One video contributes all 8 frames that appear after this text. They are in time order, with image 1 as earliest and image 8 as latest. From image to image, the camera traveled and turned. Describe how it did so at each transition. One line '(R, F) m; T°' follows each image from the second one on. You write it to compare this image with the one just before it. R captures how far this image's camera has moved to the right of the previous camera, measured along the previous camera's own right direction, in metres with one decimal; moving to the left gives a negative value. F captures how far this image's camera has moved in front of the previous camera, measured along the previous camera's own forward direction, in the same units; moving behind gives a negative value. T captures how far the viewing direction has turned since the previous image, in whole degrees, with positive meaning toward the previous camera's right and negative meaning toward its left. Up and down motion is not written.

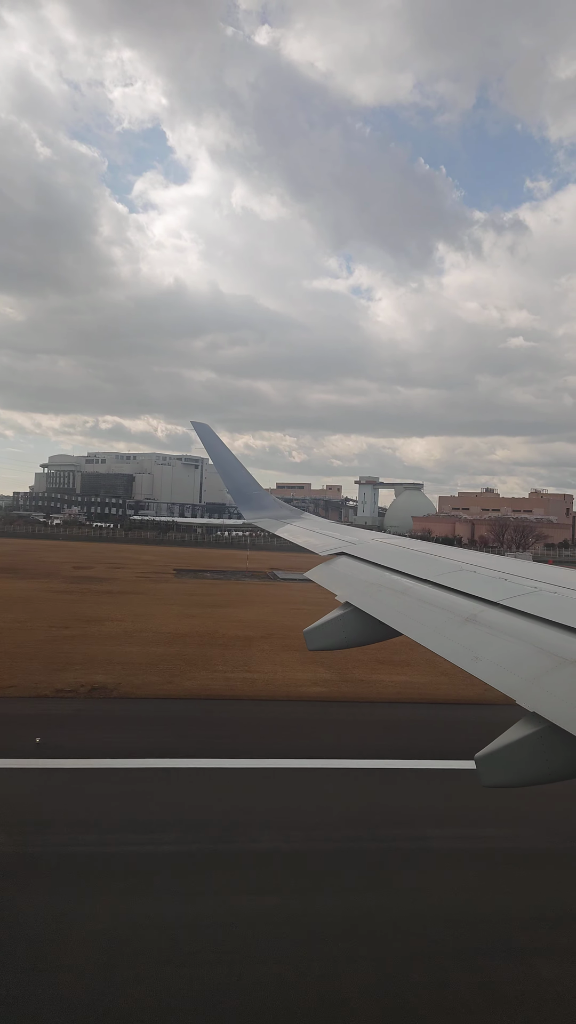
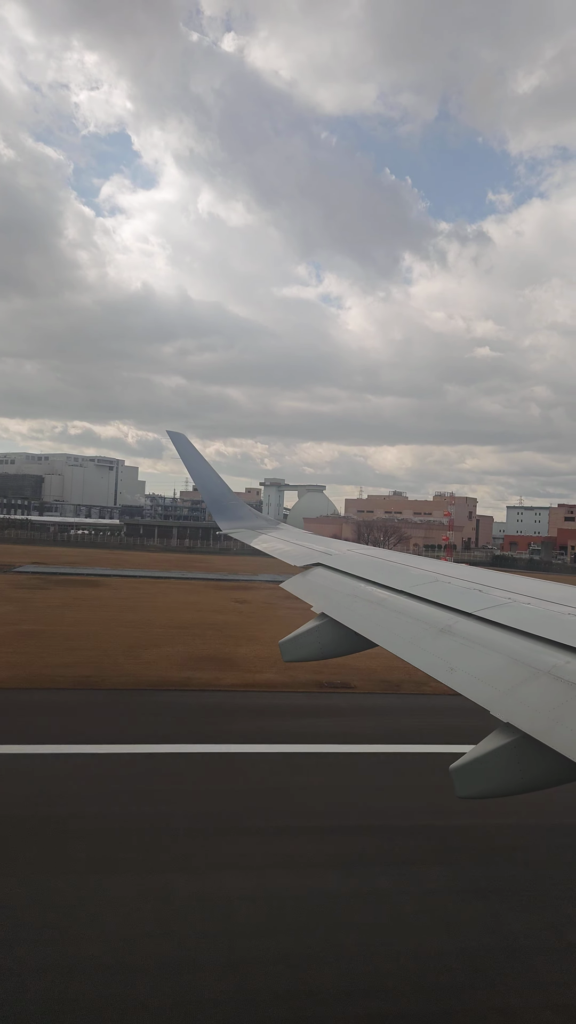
(+0.5, +0.1) m; +2°
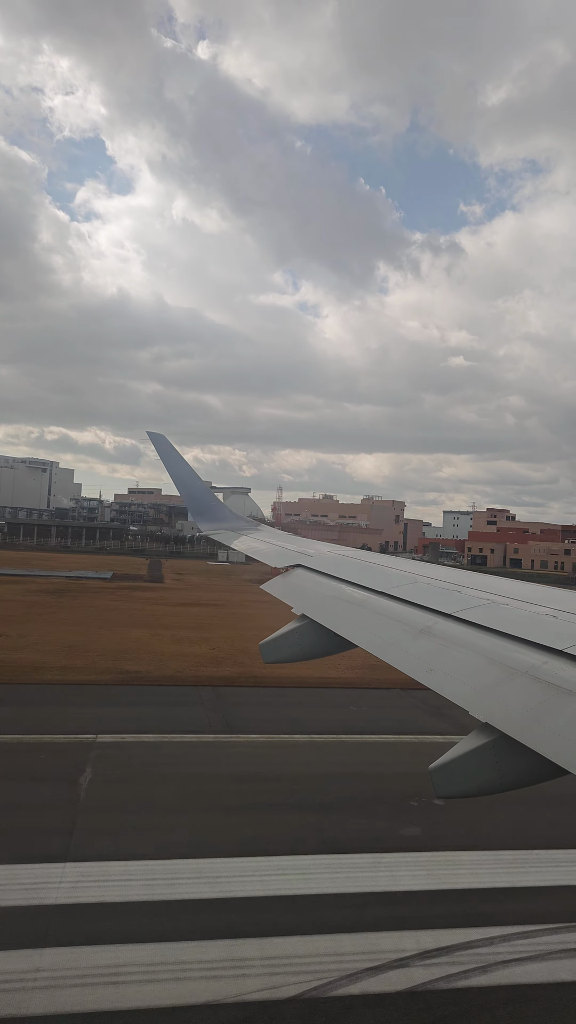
(+0.4, 0.0) m; +2°
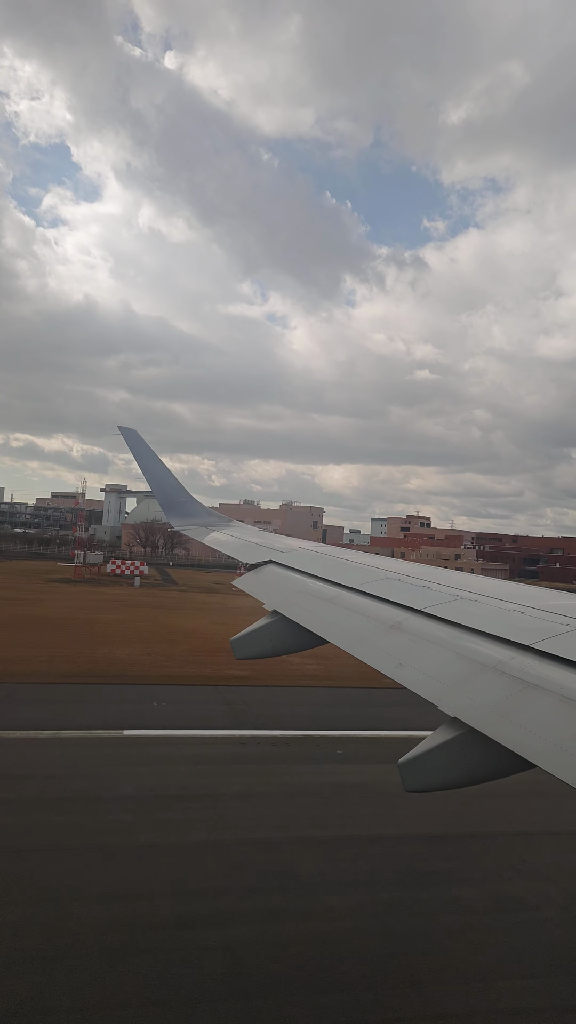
(+0.4, 0.0) m; +2°
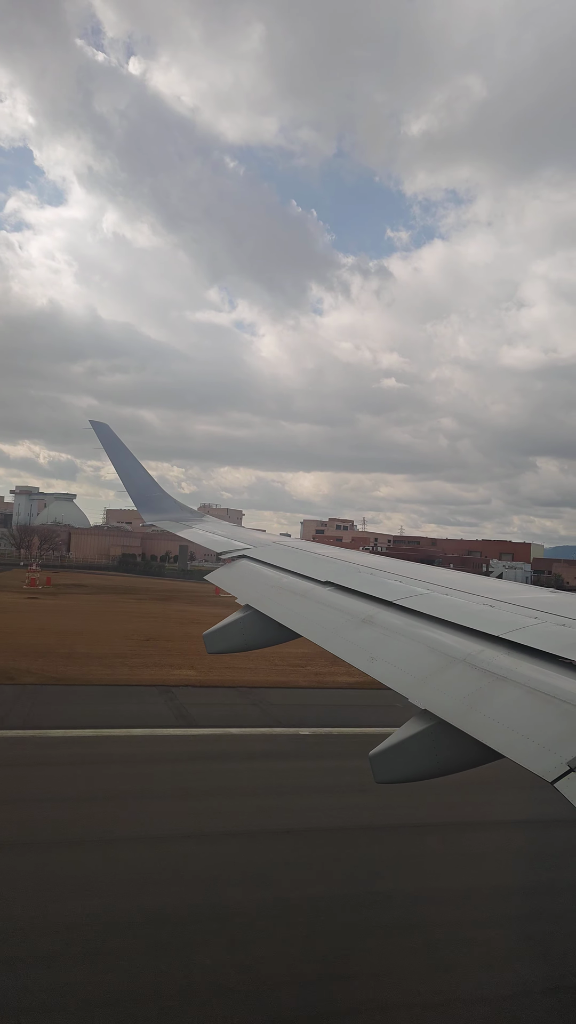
(+0.4, 0.0) m; +2°
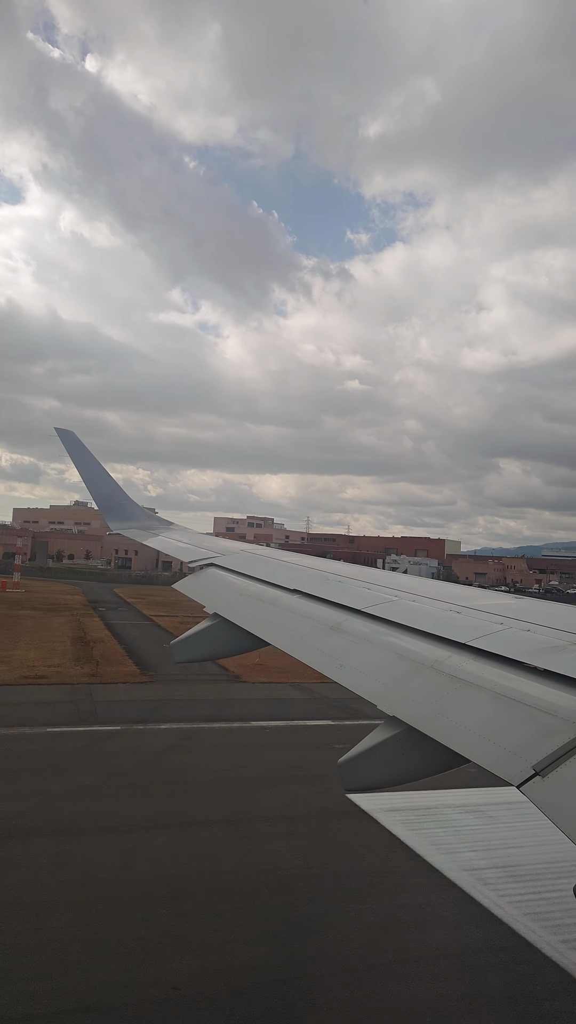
(+0.4, +0.1) m; +3°
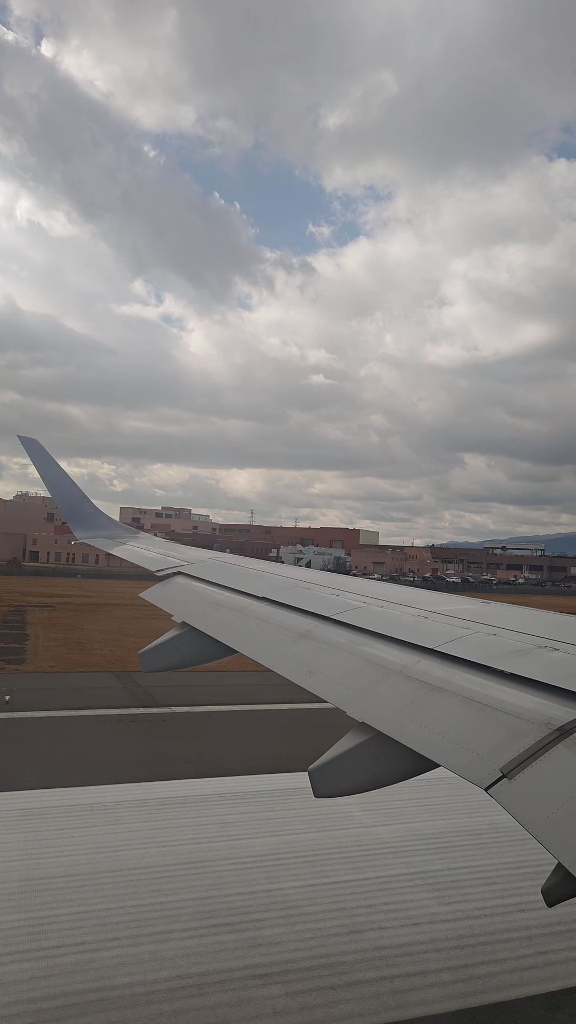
(+0.4, +0.2) m; +3°
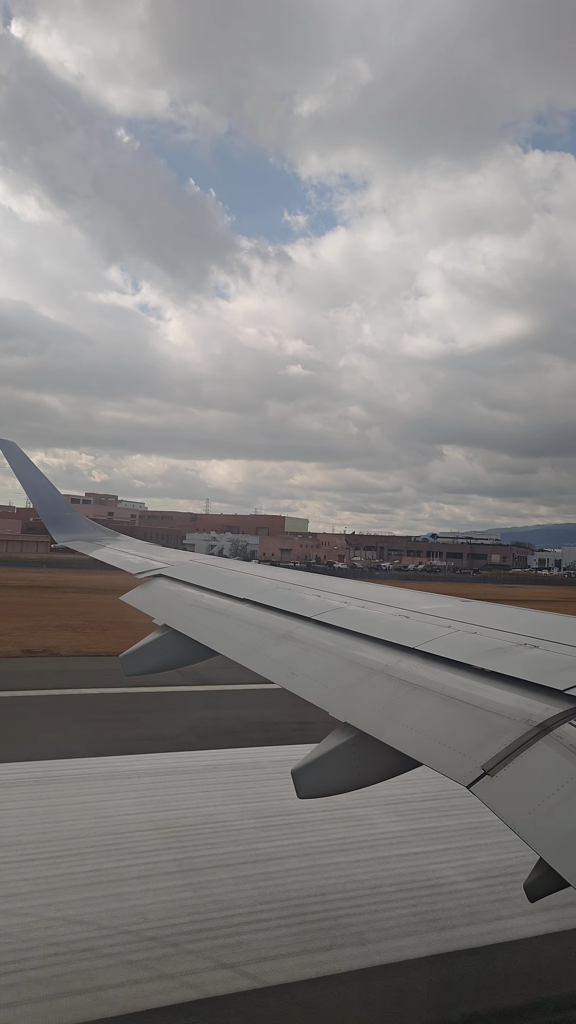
(+0.4, +0.1) m; +2°
